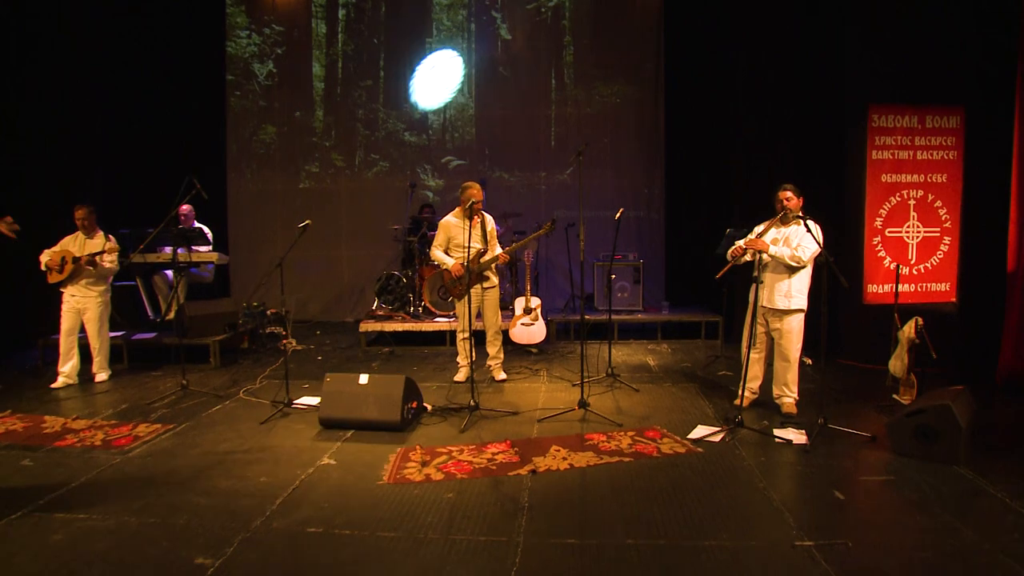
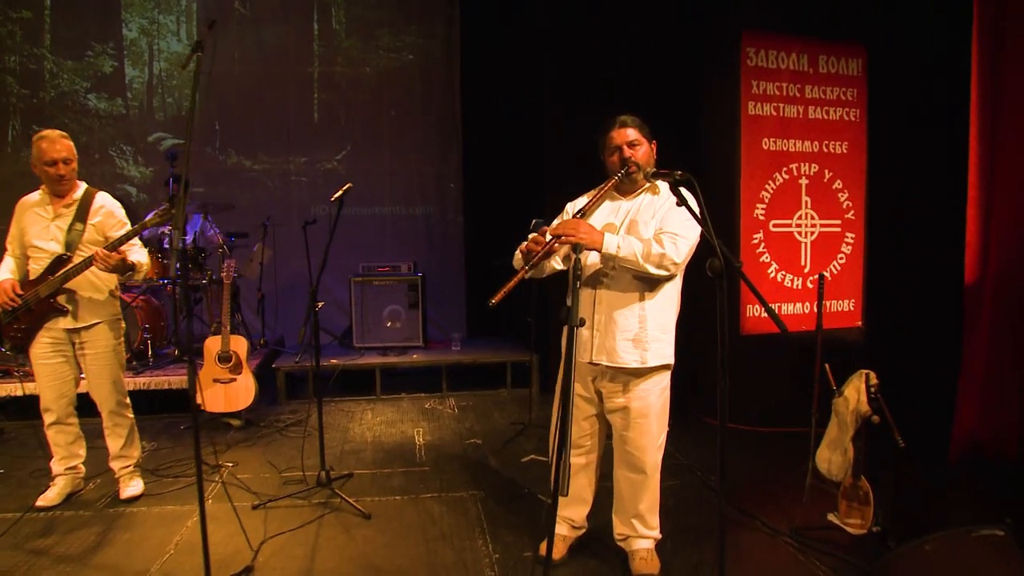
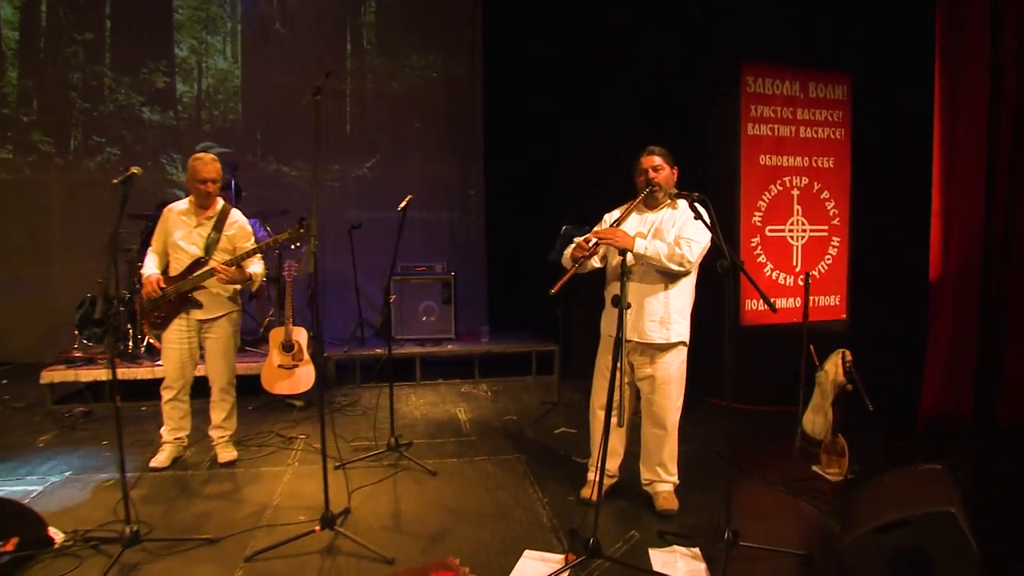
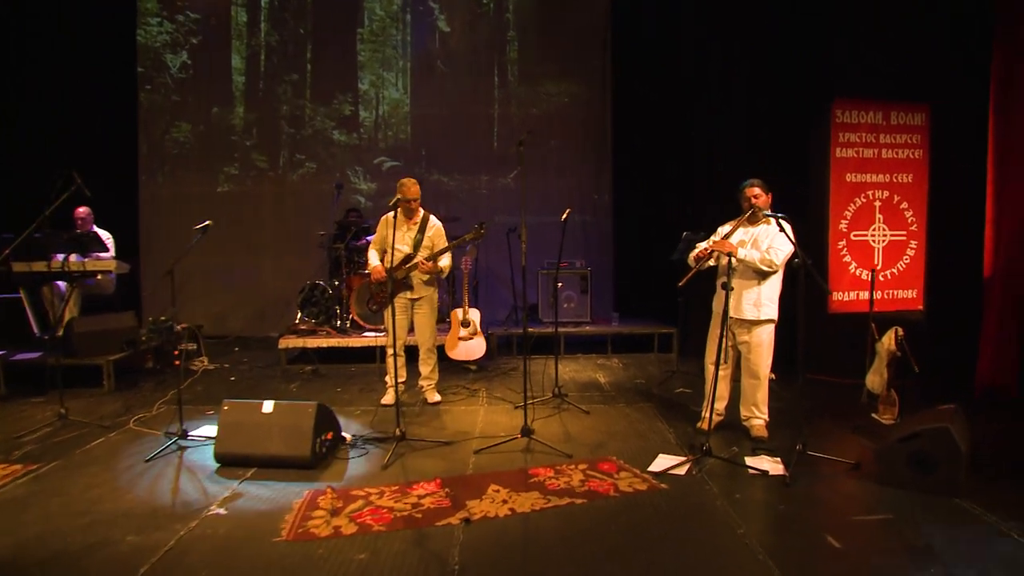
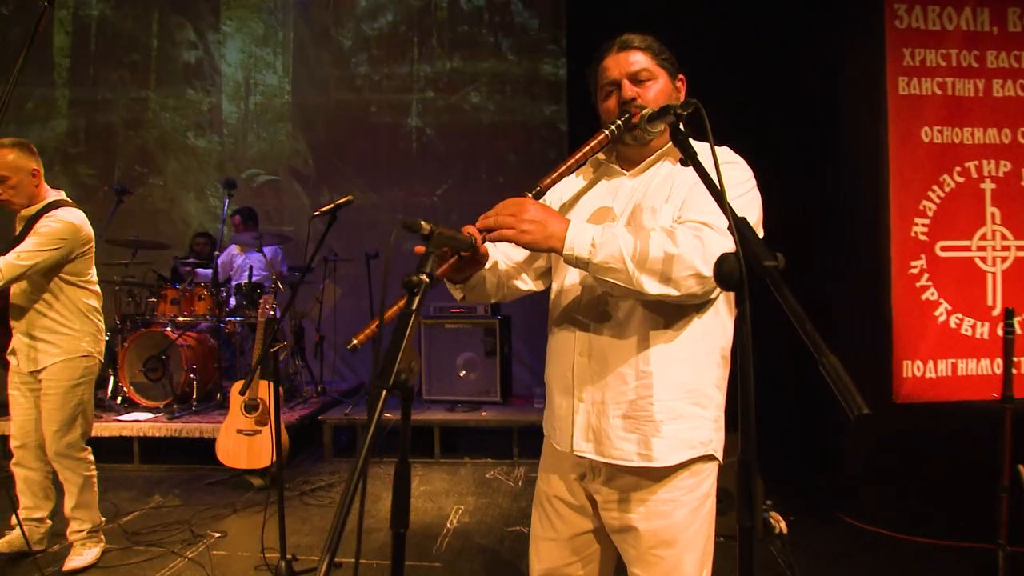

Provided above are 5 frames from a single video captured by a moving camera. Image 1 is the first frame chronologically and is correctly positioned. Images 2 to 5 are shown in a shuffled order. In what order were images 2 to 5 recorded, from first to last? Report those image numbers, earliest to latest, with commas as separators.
4, 3, 2, 5
